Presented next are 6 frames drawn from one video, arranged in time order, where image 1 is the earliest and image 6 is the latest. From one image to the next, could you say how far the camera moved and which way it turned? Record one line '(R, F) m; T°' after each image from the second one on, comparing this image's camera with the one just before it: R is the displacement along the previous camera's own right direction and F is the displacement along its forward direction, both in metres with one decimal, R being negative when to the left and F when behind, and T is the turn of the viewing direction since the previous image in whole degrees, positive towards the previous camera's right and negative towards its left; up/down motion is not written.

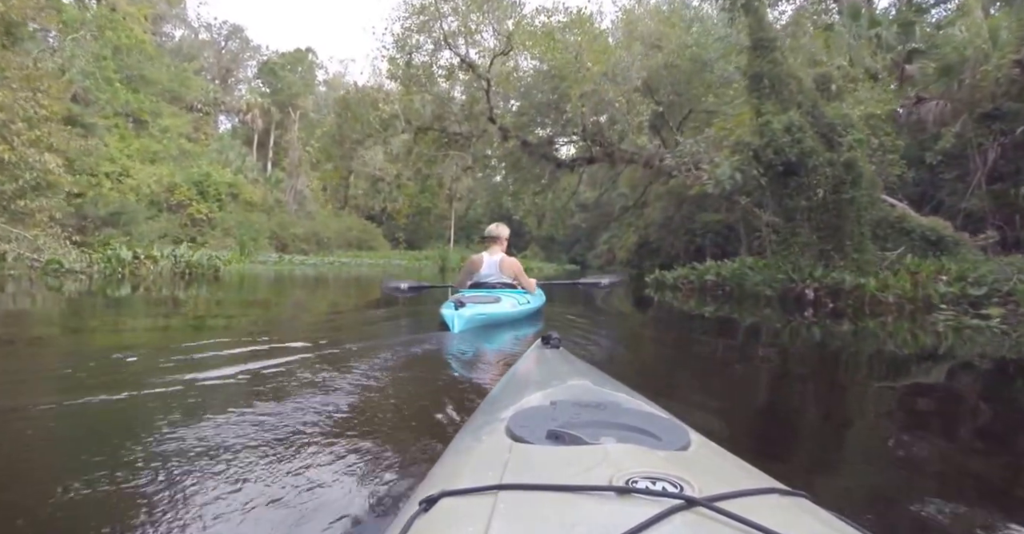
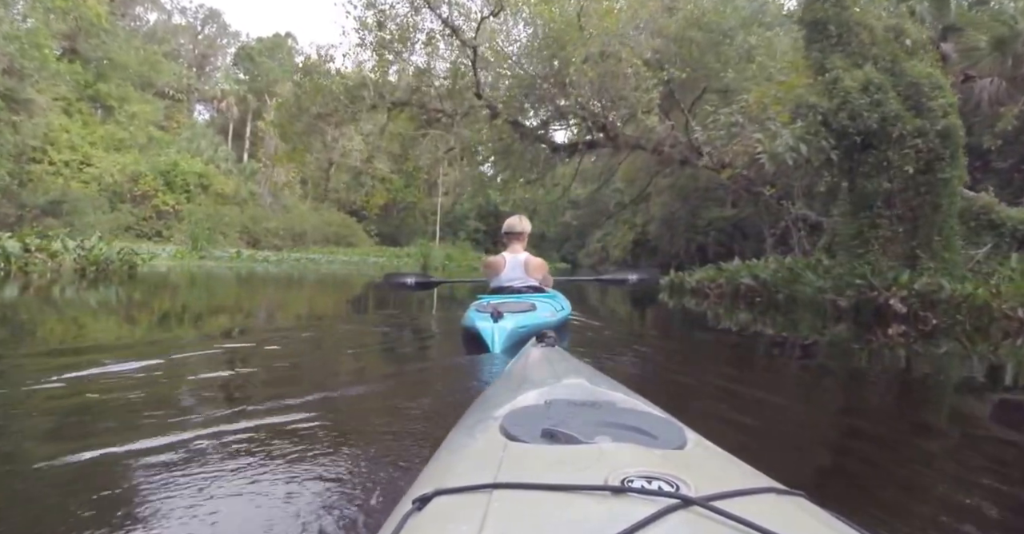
(0.0, +1.5) m; +1°
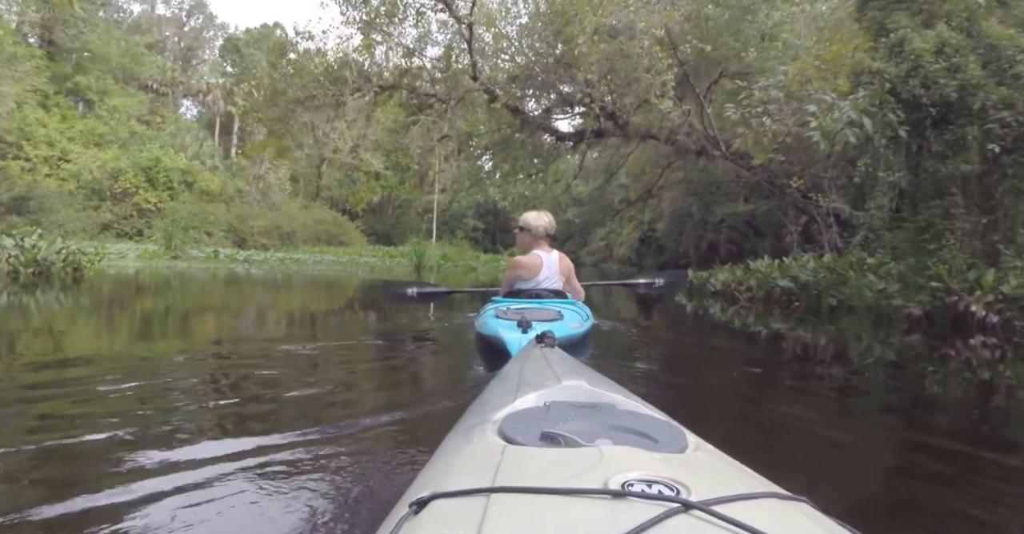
(0.0, +0.8) m; 0°
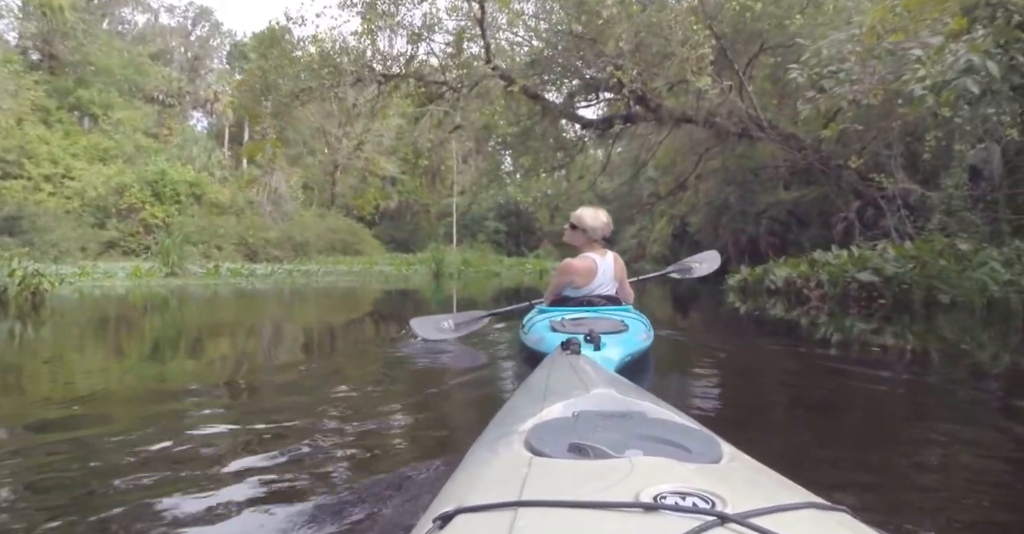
(-0.1, +0.9) m; -2°
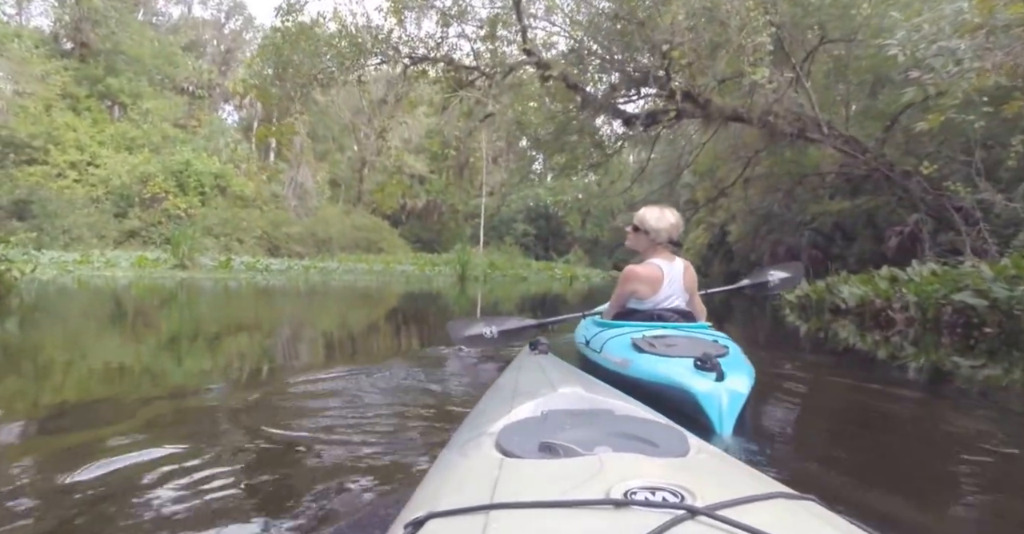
(0.0, +0.6) m; -2°
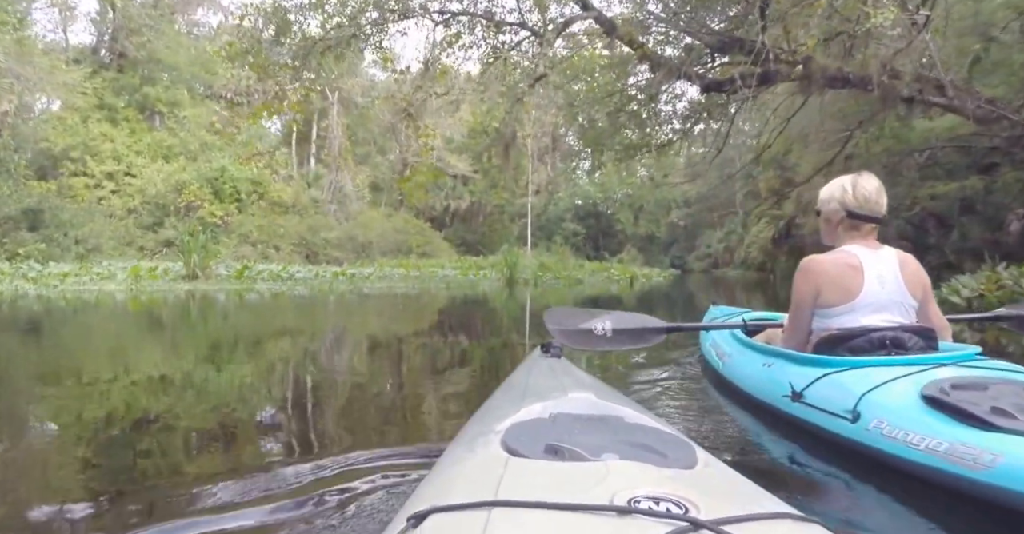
(-0.1, +1.2) m; -4°
